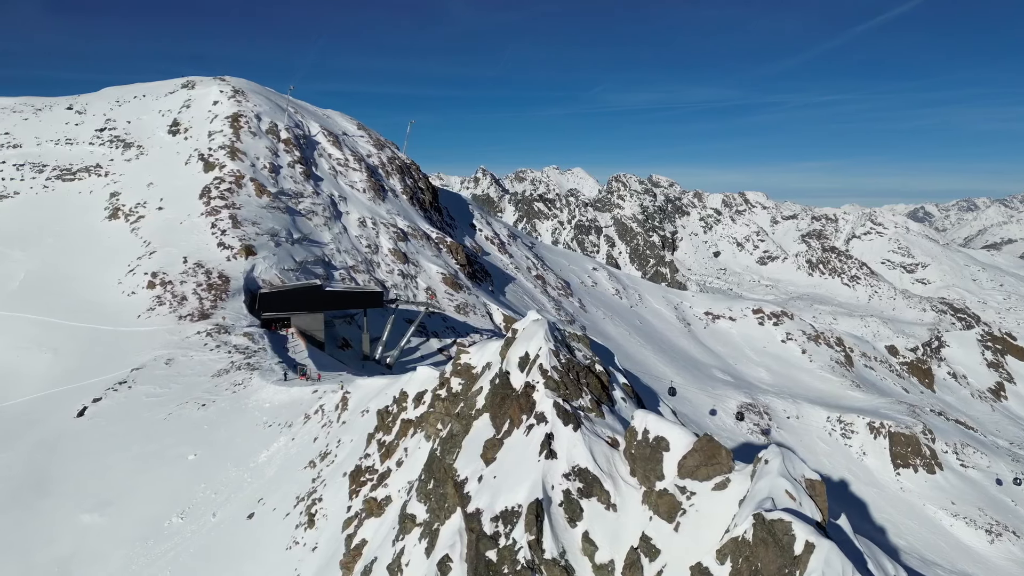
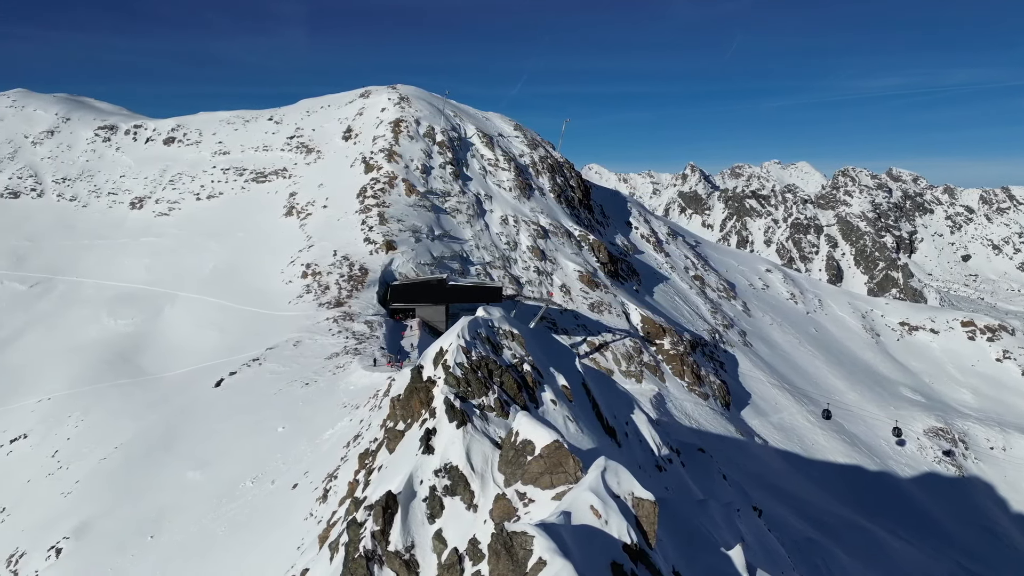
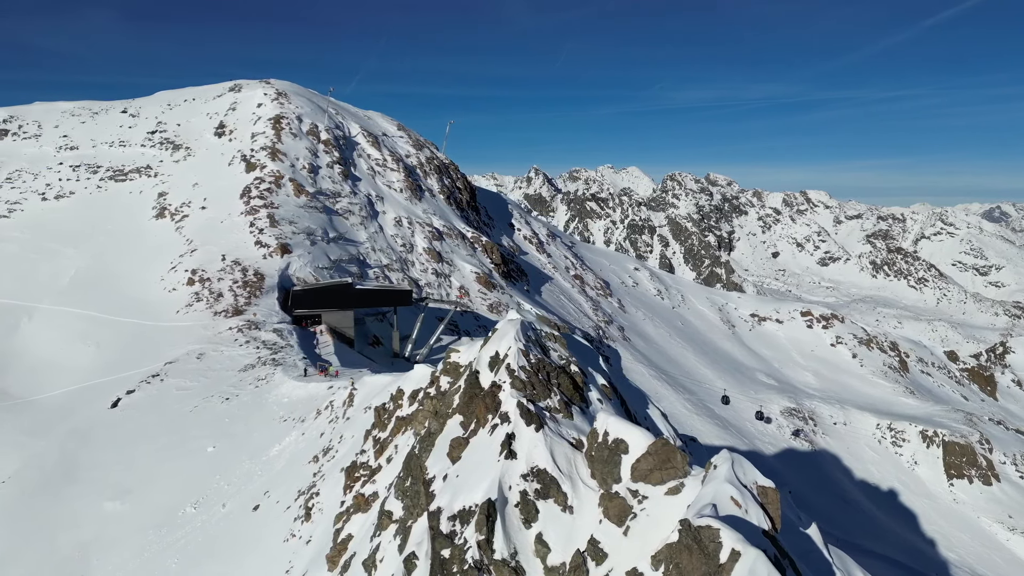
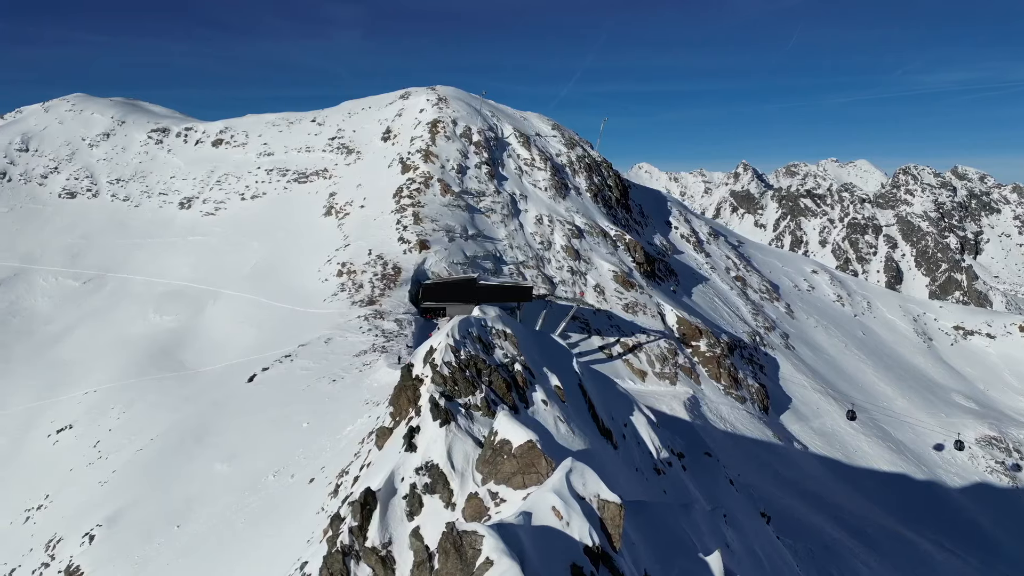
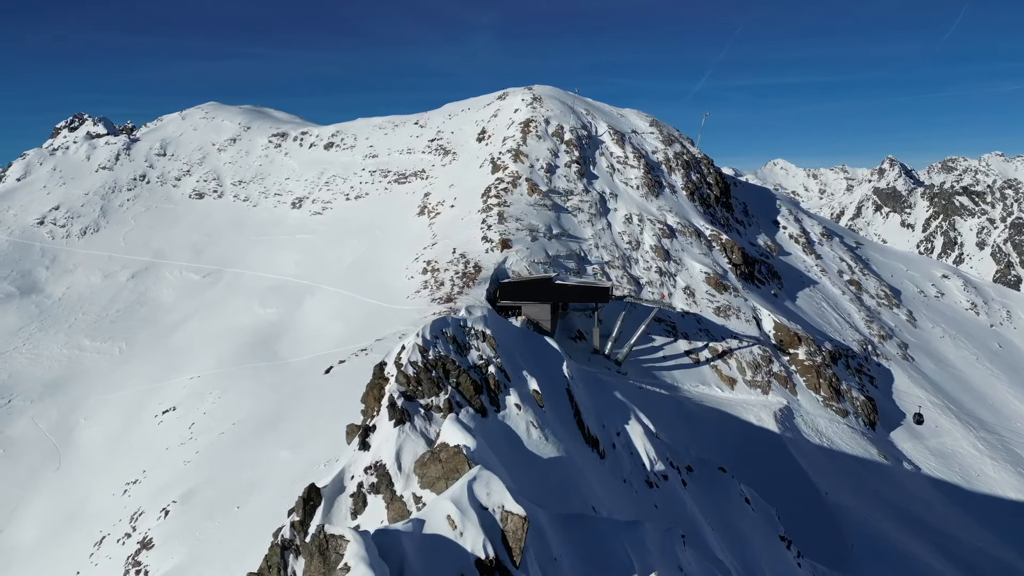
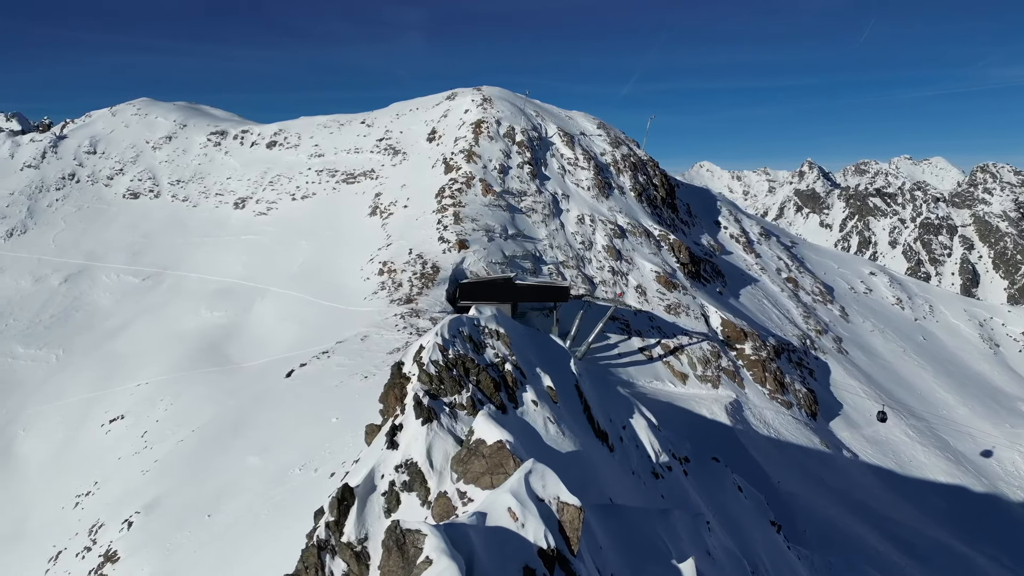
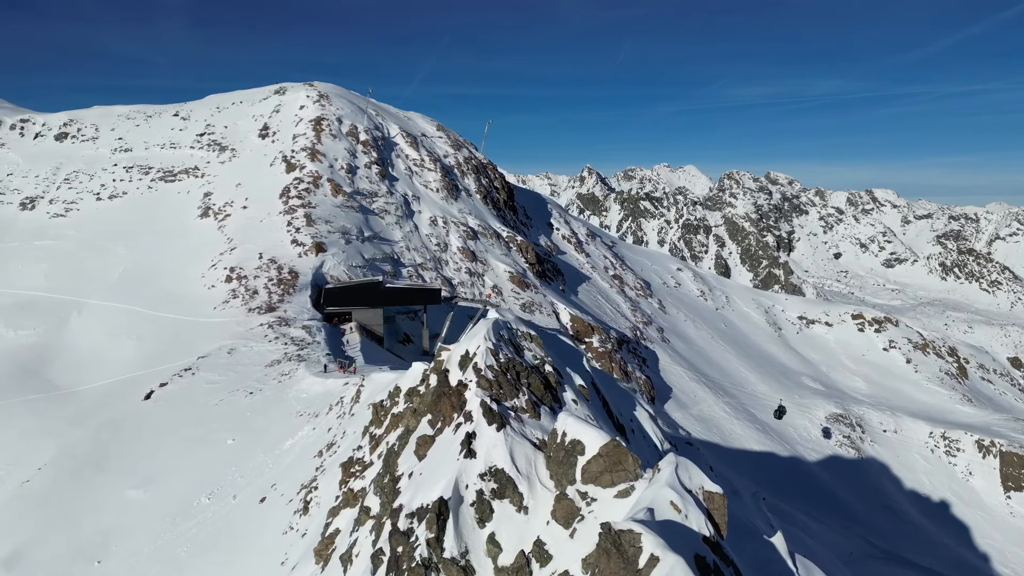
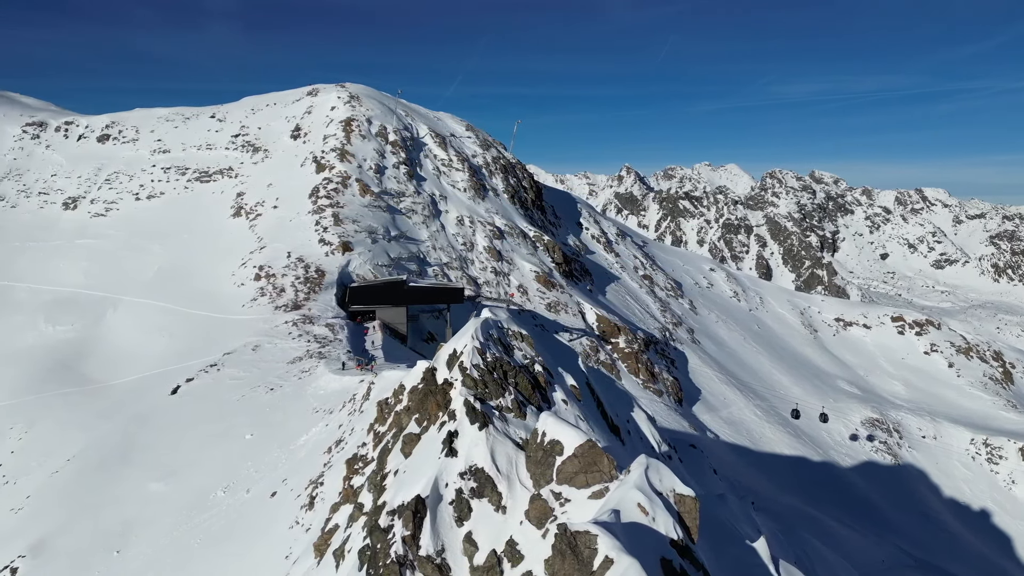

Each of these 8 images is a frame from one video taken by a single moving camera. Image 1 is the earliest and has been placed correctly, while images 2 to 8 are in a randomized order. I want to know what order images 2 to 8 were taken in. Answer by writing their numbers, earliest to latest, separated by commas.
3, 7, 8, 2, 4, 6, 5
